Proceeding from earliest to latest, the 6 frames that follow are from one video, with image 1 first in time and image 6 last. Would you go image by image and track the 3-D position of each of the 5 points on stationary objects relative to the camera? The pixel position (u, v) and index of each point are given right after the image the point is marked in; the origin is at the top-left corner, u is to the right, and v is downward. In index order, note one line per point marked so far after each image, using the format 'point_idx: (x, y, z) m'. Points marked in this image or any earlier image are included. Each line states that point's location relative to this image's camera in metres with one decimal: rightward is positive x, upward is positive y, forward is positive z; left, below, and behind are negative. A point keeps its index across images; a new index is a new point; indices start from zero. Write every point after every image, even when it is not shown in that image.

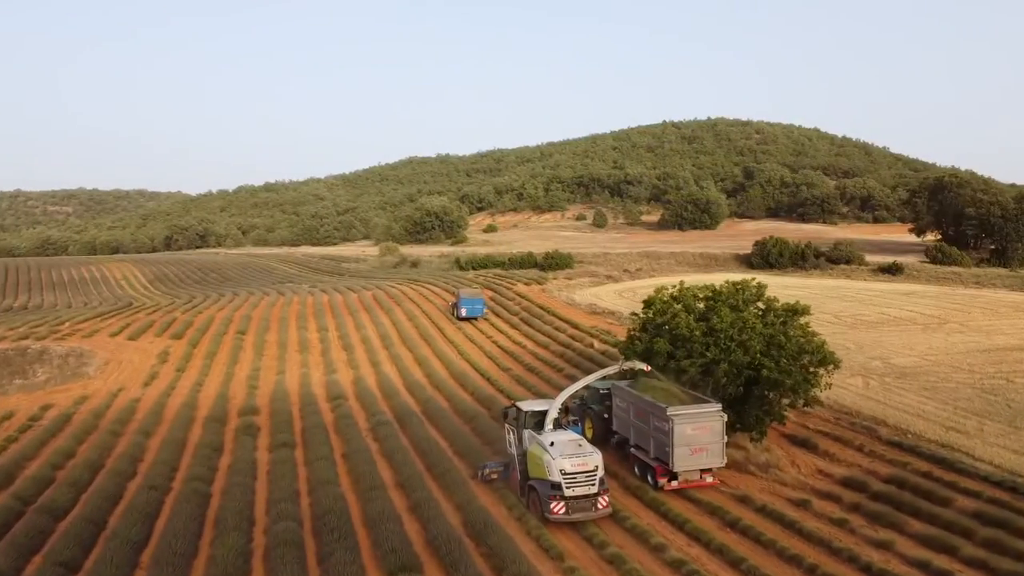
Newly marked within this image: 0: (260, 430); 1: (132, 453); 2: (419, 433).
0: (-6.7, -3.8, +18.3) m
1: (-9.1, -4.0, +16.4) m
2: (-2.3, -3.6, +17.2) m
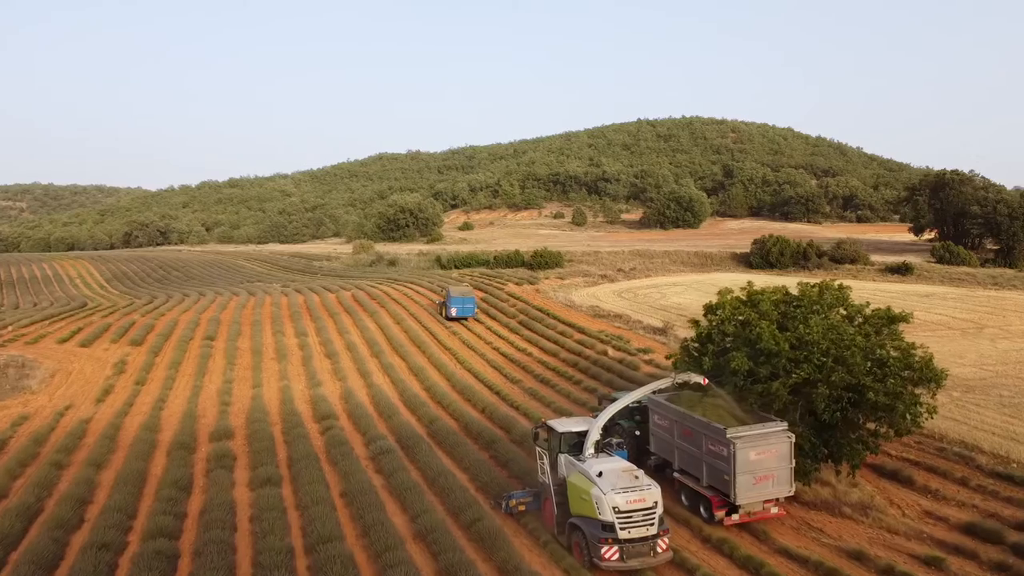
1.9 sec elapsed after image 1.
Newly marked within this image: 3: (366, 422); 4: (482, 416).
0: (-6.1, -3.9, +15.3) m
1: (-8.4, -4.0, +13.3) m
2: (-1.6, -3.7, +14.4) m
3: (-3.7, -3.4, +17.2) m
4: (-0.8, -3.4, +18.1) m
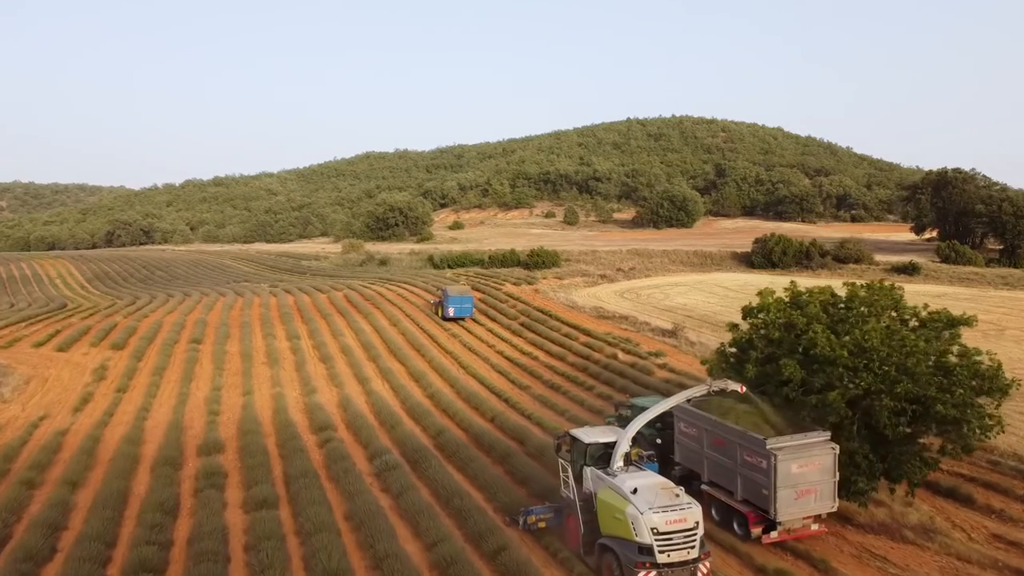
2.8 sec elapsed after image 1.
0: (-5.8, -3.9, +14.0) m
1: (-8.0, -4.0, +11.9) m
2: (-1.3, -3.7, +13.1) m
3: (-3.4, -3.4, +15.9) m
4: (-0.5, -3.4, +16.9) m
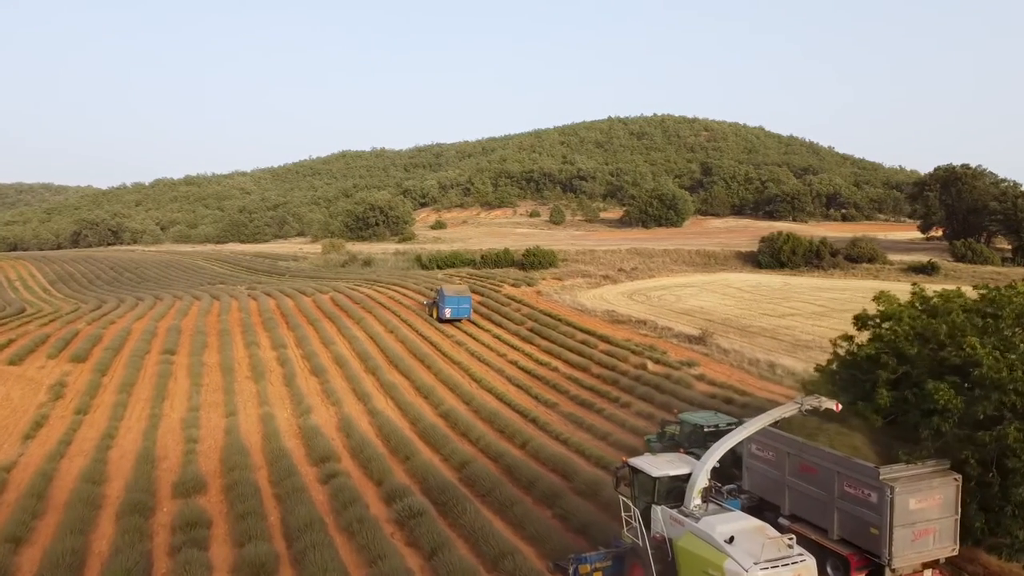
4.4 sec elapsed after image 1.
0: (-4.9, -4.0, +11.3) m
1: (-7.1, -4.1, +9.2) m
2: (-0.4, -3.8, +10.6) m
3: (-2.6, -3.5, +13.3) m
4: (+0.2, -3.5, +14.4) m
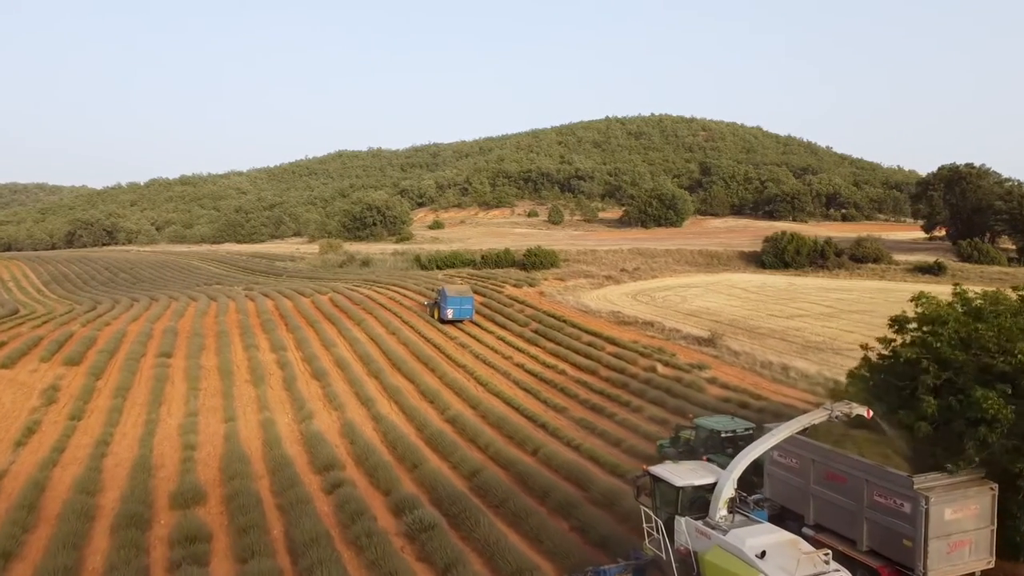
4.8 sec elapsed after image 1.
0: (-4.7, -4.0, +10.8) m
1: (-6.8, -4.2, +8.6) m
2: (-0.1, -3.8, +10.1) m
3: (-2.3, -3.5, +12.8) m
4: (+0.5, -3.5, +13.9) m
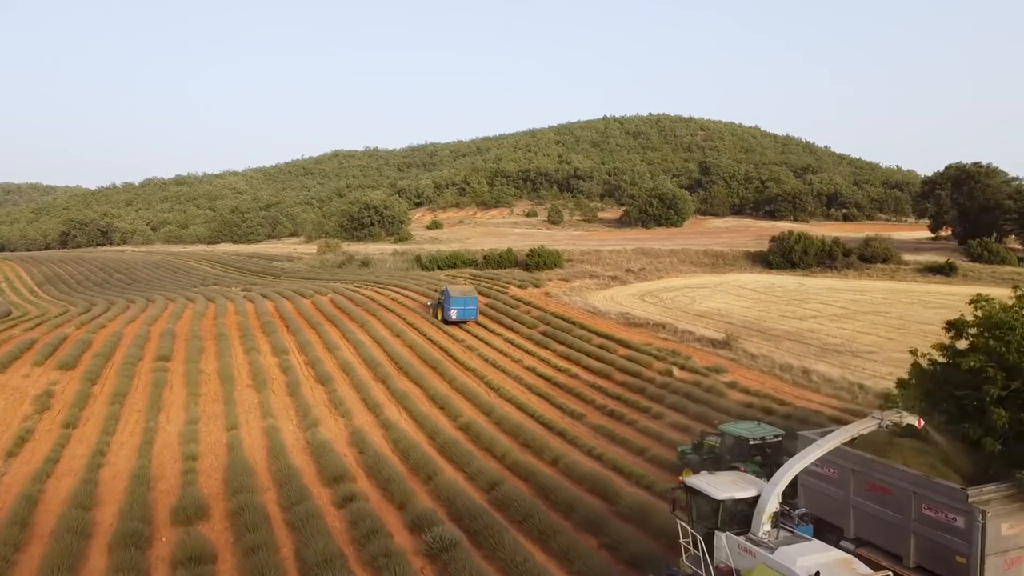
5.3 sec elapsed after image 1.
0: (-4.3, -4.1, +10.0) m
1: (-6.4, -4.2, +7.9) m
2: (+0.3, -3.9, +9.4) m
3: (-2.0, -3.6, +12.1) m
4: (+0.8, -3.5, +13.2) m
